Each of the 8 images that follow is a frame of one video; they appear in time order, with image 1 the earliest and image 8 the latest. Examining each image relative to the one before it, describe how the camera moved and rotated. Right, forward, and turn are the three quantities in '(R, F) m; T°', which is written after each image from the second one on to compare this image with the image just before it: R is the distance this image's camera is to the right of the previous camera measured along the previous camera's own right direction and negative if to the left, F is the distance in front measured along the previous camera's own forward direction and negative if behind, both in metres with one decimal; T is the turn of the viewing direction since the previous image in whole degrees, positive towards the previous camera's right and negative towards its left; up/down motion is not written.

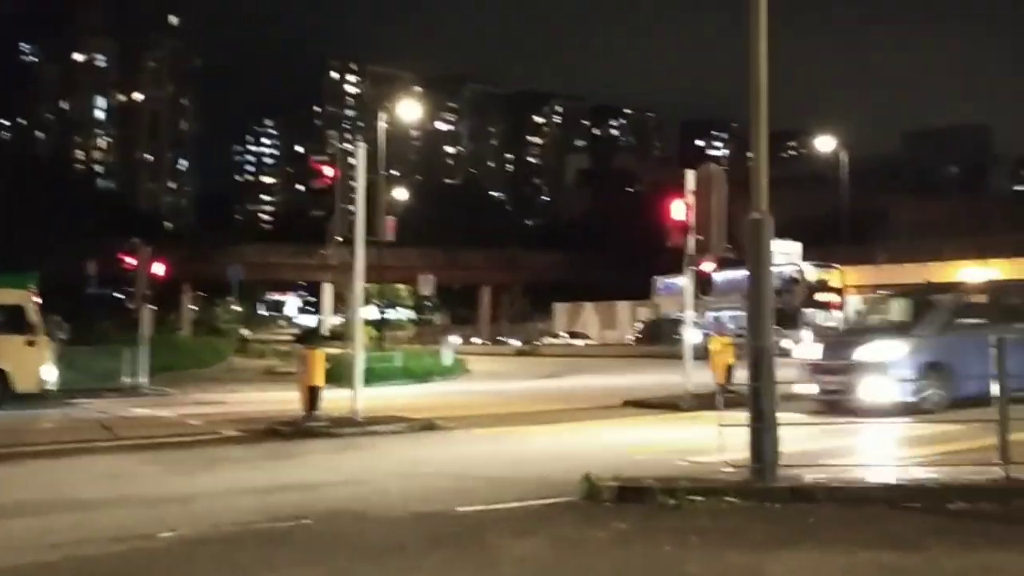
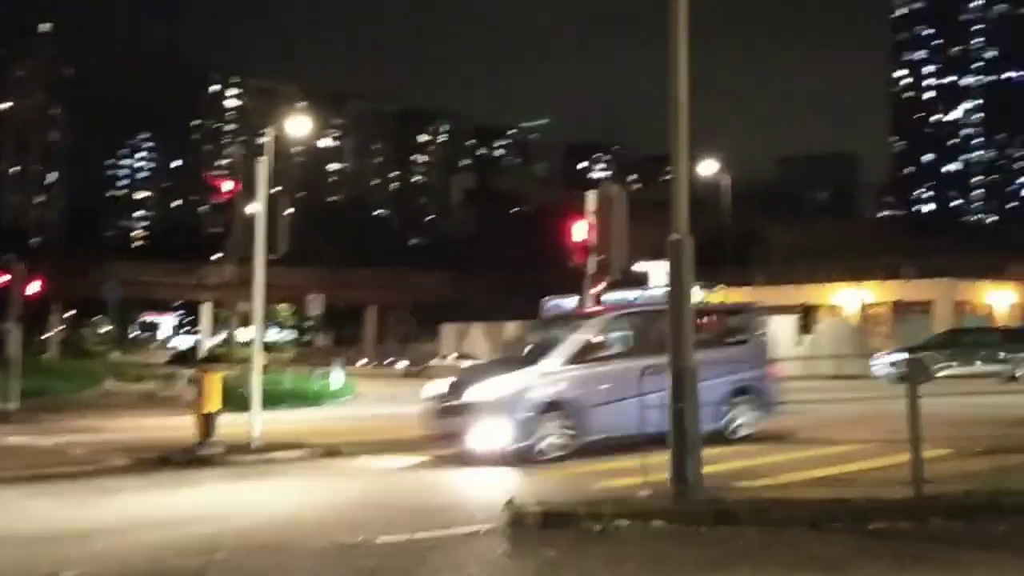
(-0.3, +0.2) m; +6°
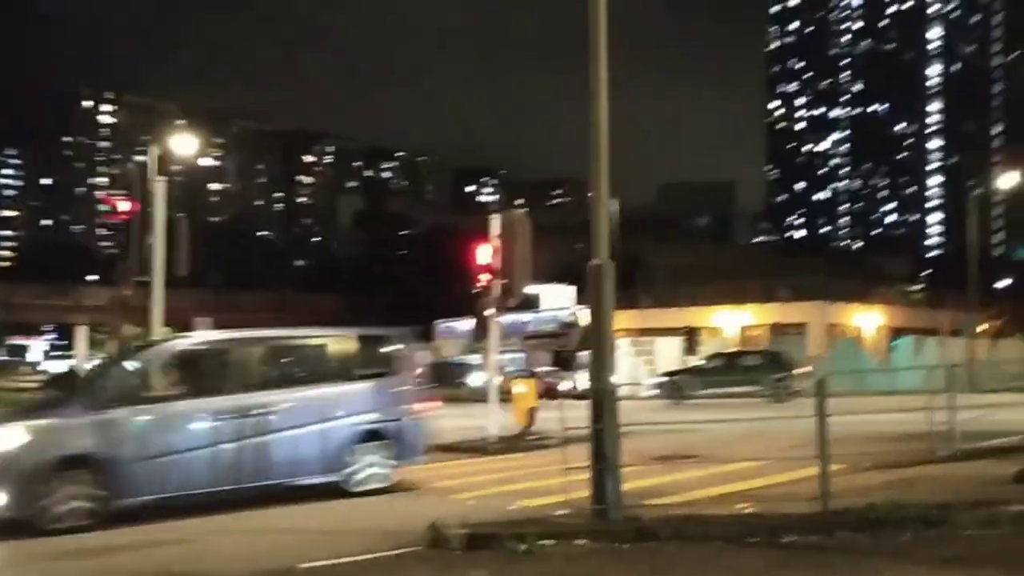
(-0.3, -0.1) m; +6°
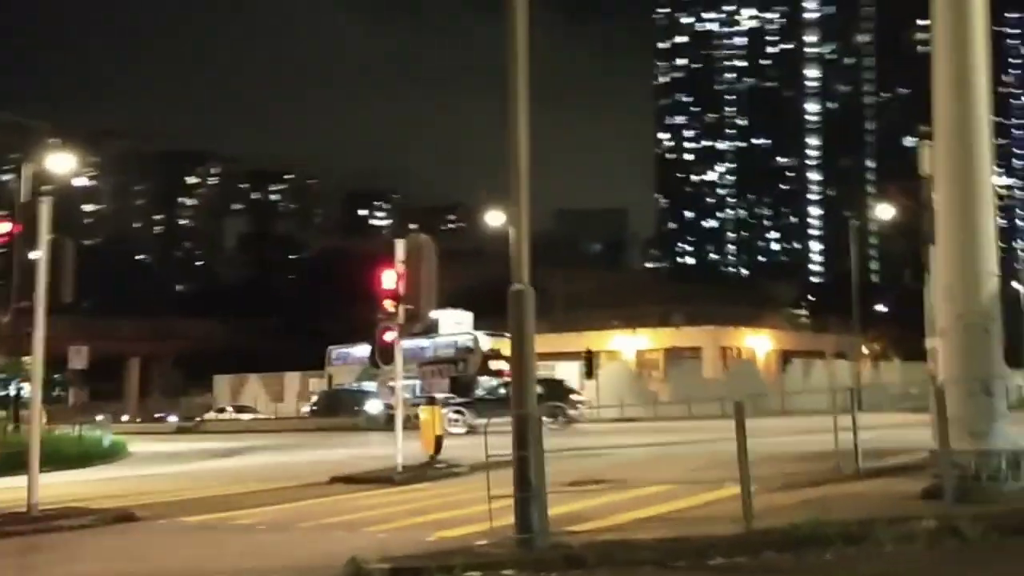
(-0.3, +0.2) m; +6°
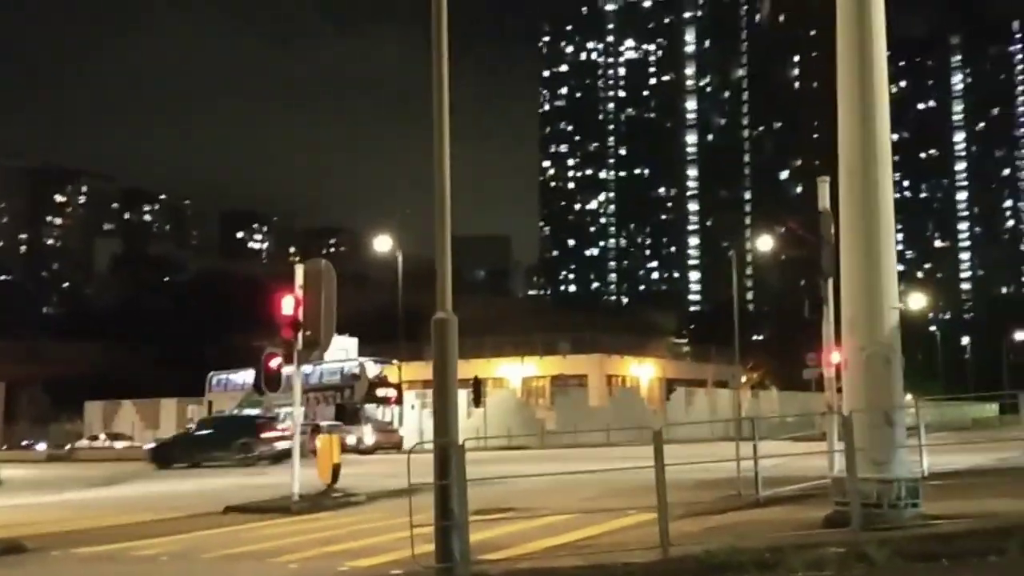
(-0.4, +0.1) m; +7°
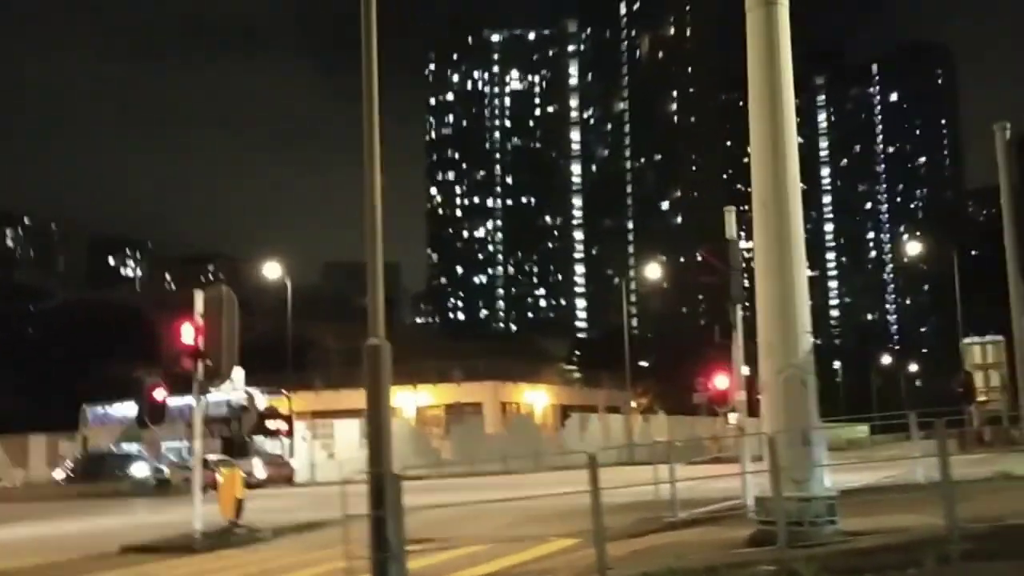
(-0.5, -0.1) m; +6°
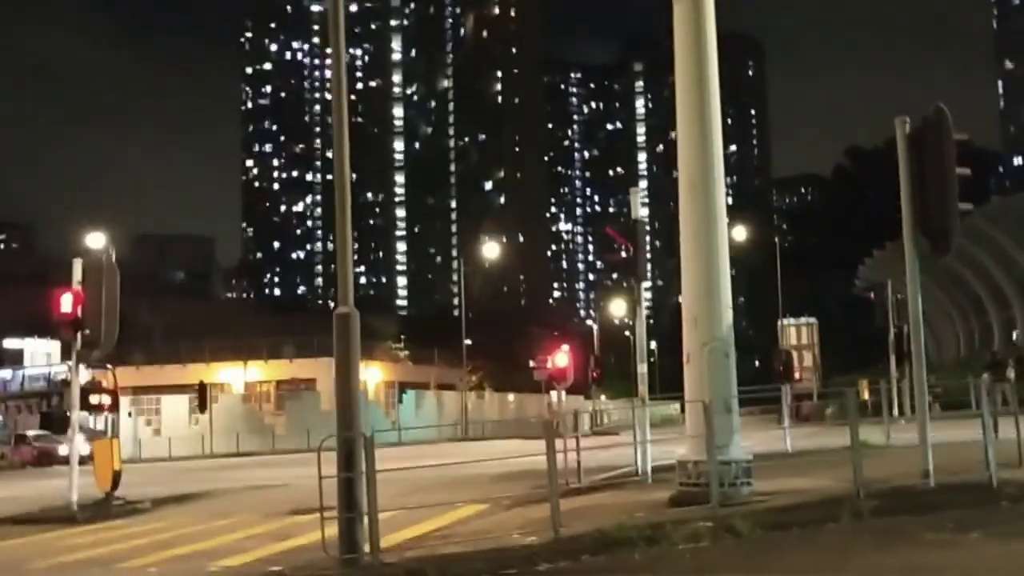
(-1.5, -0.2) m; +10°
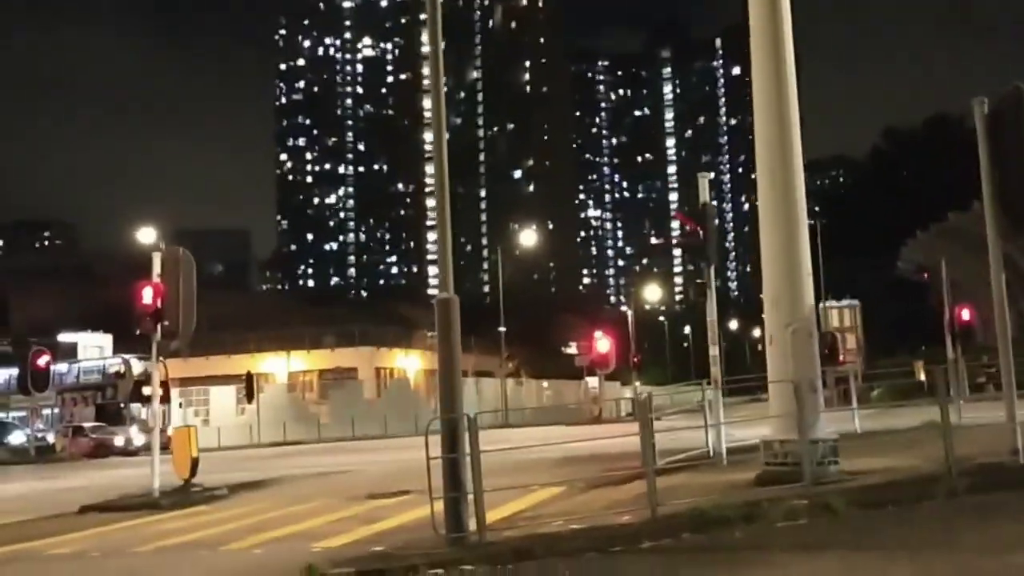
(-0.7, -0.2) m; -2°
